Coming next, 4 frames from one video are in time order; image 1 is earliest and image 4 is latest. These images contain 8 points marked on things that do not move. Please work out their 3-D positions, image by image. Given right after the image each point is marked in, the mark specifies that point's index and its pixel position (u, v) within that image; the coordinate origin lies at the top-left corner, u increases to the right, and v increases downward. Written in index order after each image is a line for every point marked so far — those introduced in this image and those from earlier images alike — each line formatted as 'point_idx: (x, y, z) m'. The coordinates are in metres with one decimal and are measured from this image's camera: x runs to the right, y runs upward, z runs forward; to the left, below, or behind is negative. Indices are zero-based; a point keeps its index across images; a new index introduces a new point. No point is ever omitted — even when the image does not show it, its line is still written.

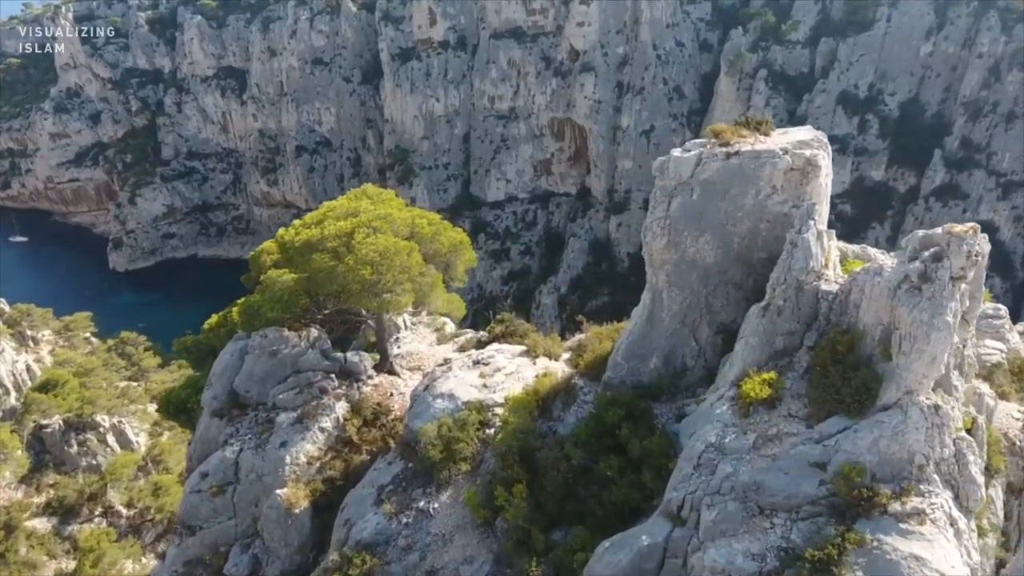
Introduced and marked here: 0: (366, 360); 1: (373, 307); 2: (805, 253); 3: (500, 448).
0: (-3.8, -1.9, +17.9) m
1: (-3.1, -0.4, +15.4) m
2: (+4.4, +0.5, +10.3) m
3: (-0.2, -2.9, +12.4) m
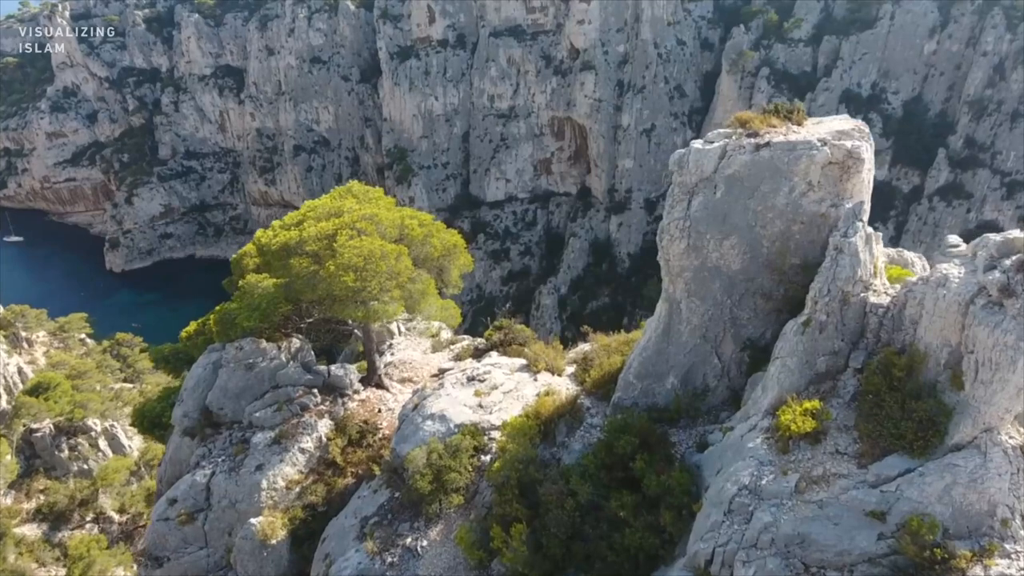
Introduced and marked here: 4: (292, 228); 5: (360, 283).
0: (-3.8, -2.0, +16.5) m
1: (-3.1, -0.6, +14.0) m
2: (+4.3, +0.4, +8.8) m
3: (-0.2, -3.0, +11.0) m
4: (-4.9, +1.4, +15.1) m
5: (-3.0, +0.1, +13.6) m
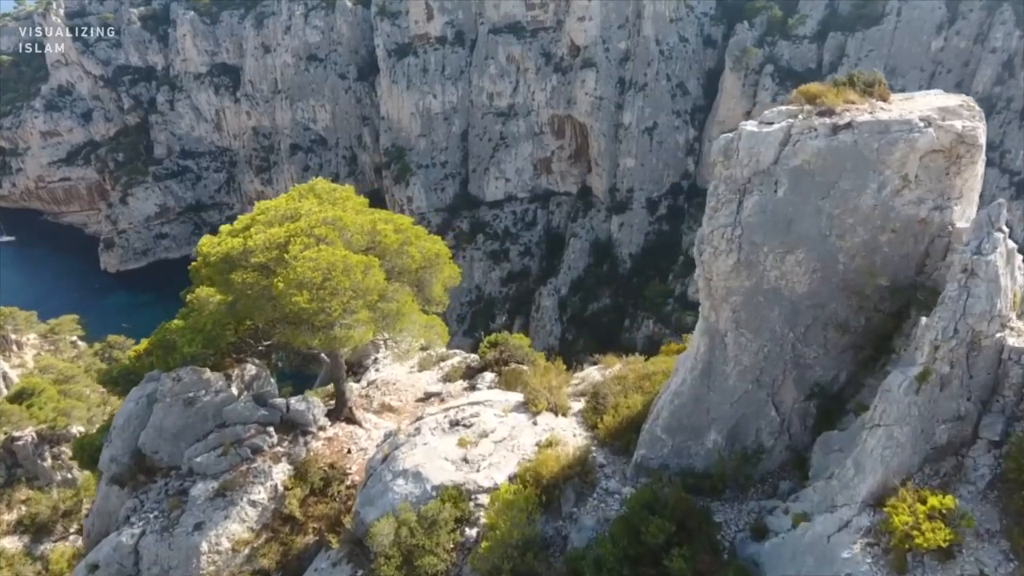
0: (-3.9, -2.4, +13.8) m
1: (-3.2, -0.9, +11.3) m
2: (+4.2, 0.0, +6.2) m
3: (-0.3, -3.4, +8.3) m
4: (-5.0, +1.0, +12.5) m
5: (-3.1, -0.3, +11.0) m
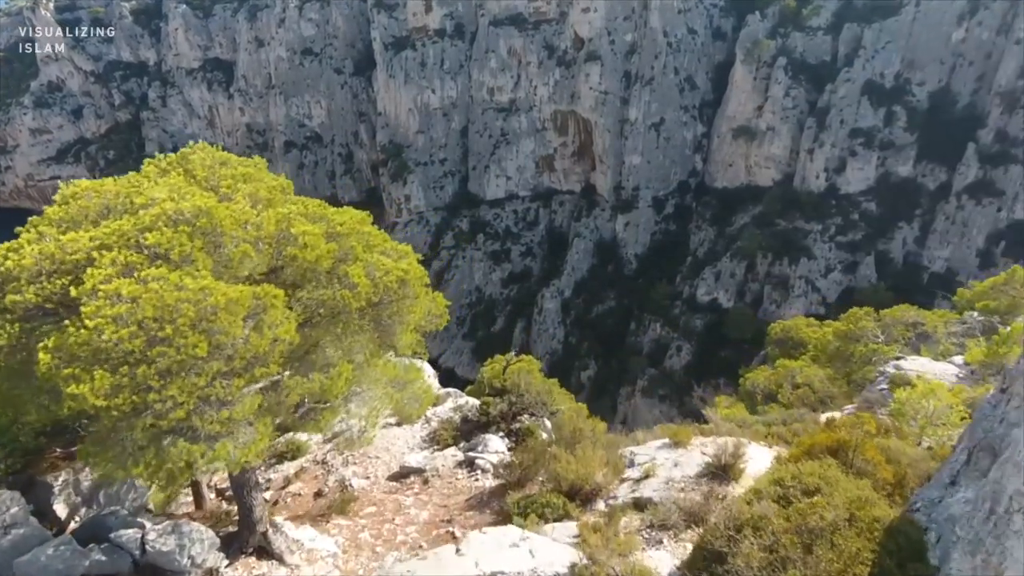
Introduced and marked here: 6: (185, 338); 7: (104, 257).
0: (-3.6, -2.9, +8.1) m
1: (-3.0, -1.5, +5.6) m
2: (+4.5, -0.5, +0.5) m
3: (-0.1, -3.9, +2.6) m
4: (-4.7, +0.5, +6.8) m
5: (-2.8, -0.8, +5.2) m
6: (-2.5, -0.4, +5.5) m
7: (-3.4, +0.3, +6.0) m
